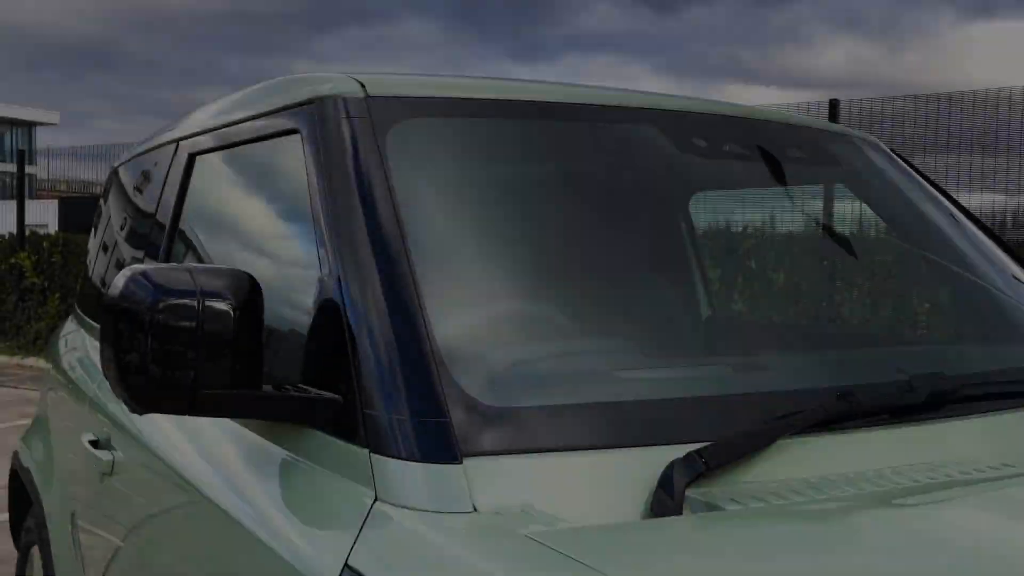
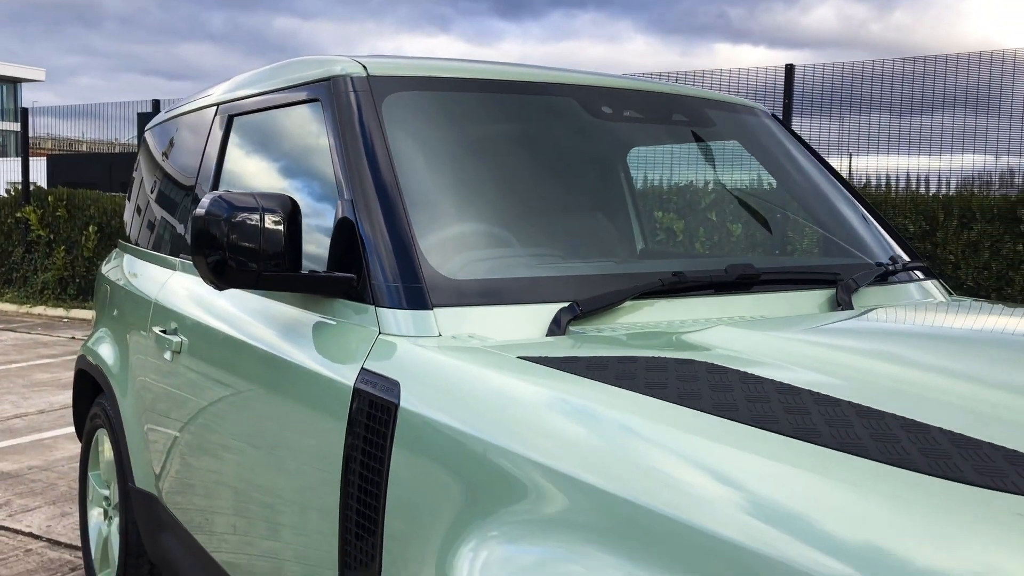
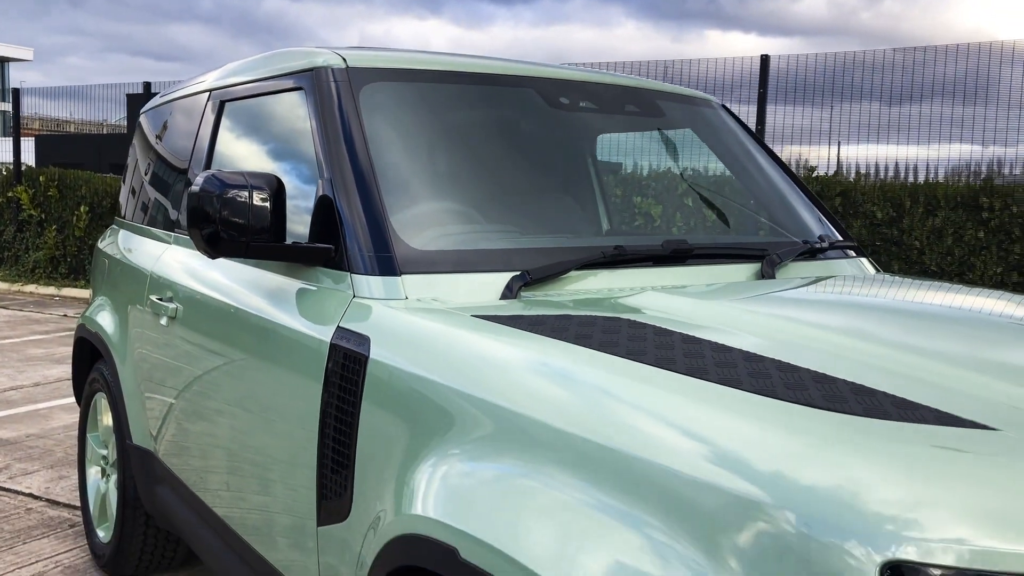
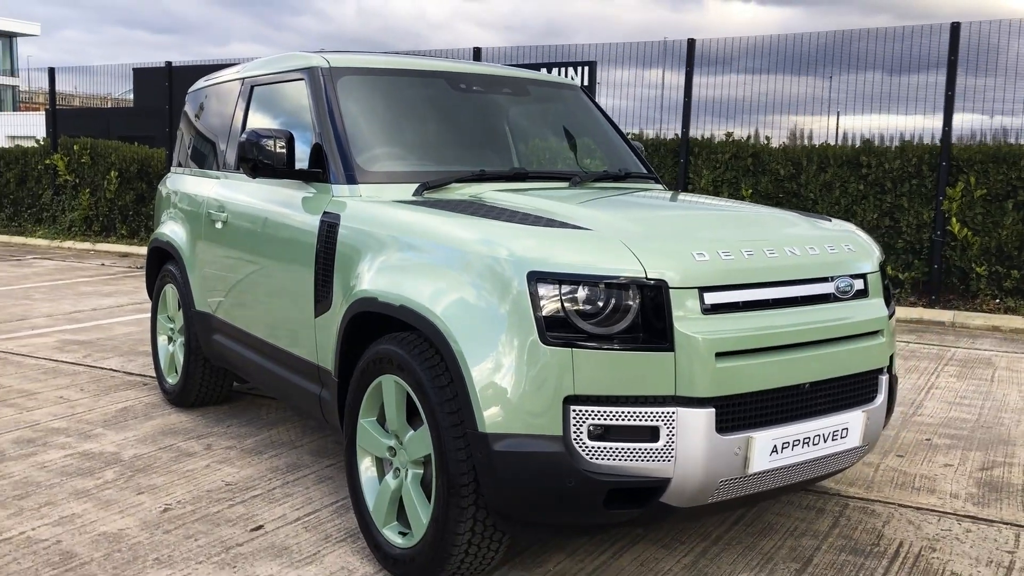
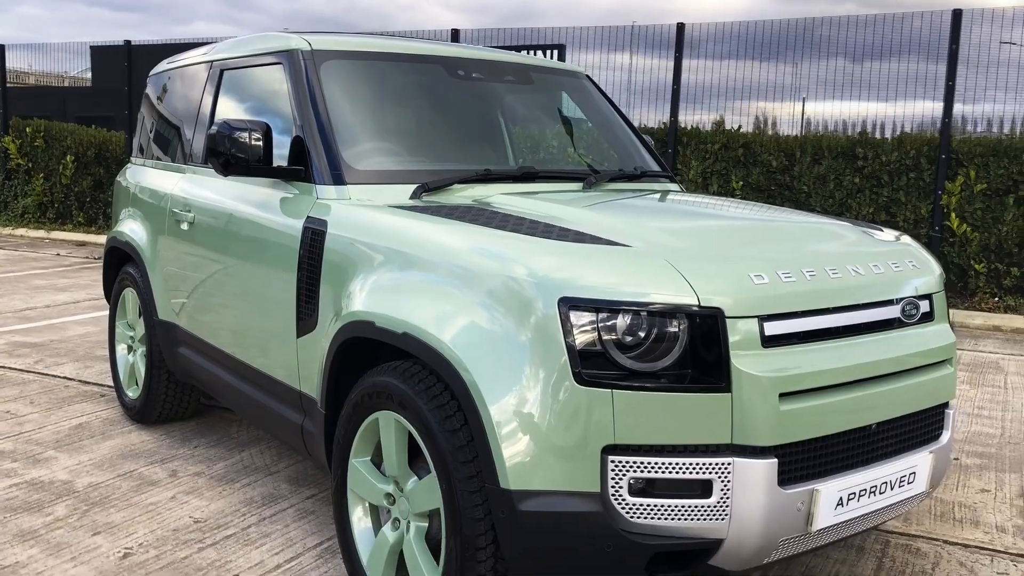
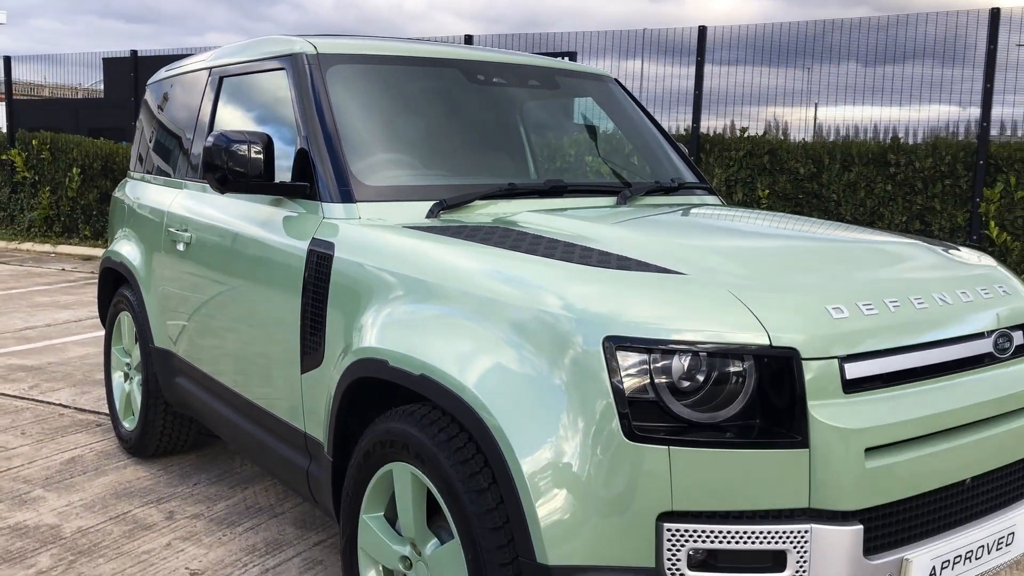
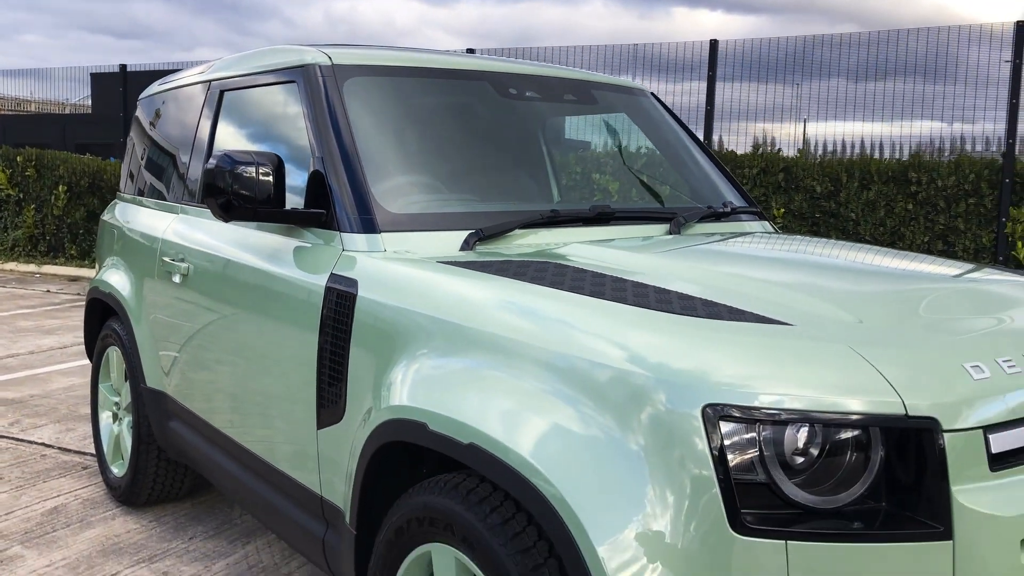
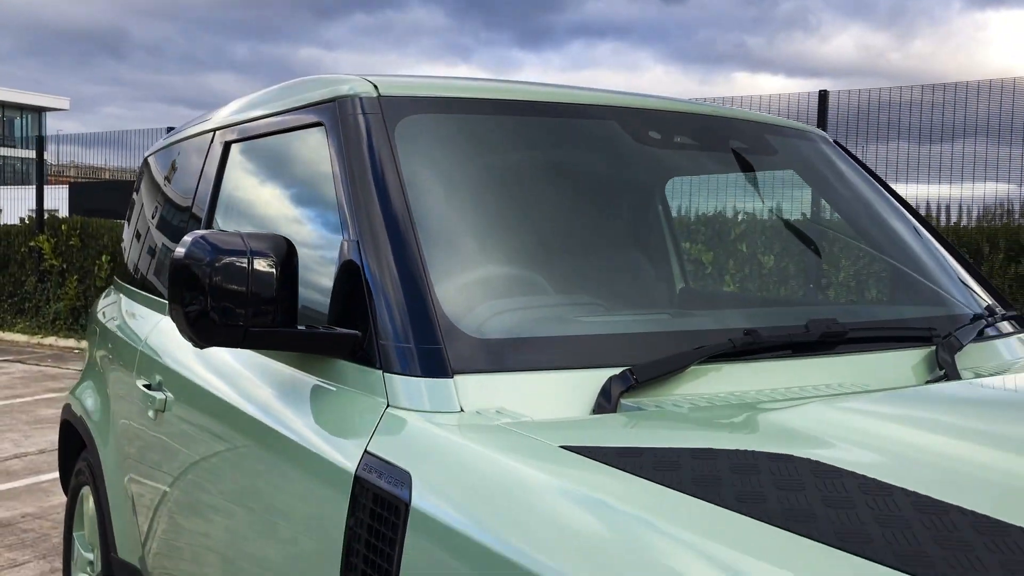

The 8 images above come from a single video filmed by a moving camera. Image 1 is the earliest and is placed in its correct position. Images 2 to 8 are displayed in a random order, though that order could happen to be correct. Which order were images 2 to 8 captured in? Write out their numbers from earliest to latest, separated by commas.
8, 2, 3, 7, 6, 5, 4
